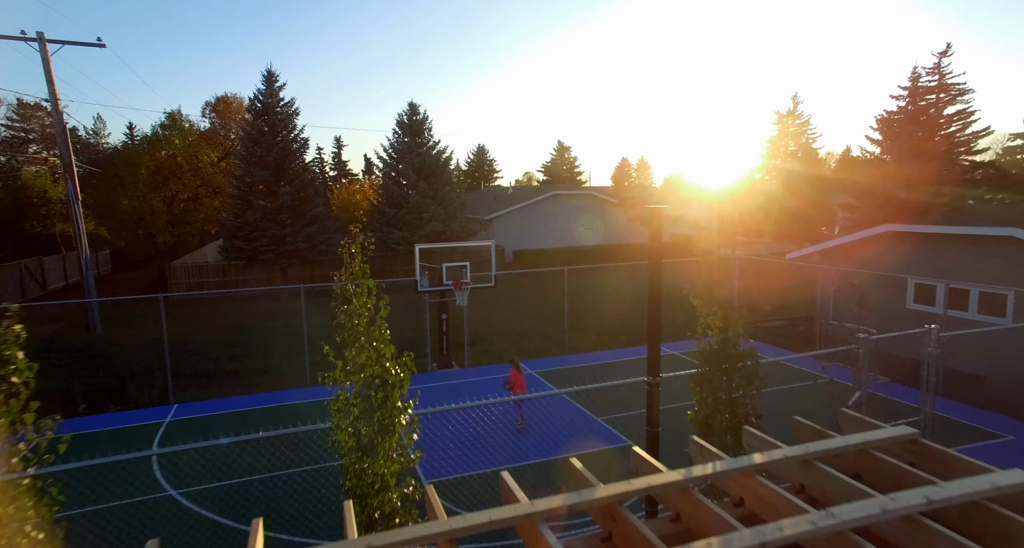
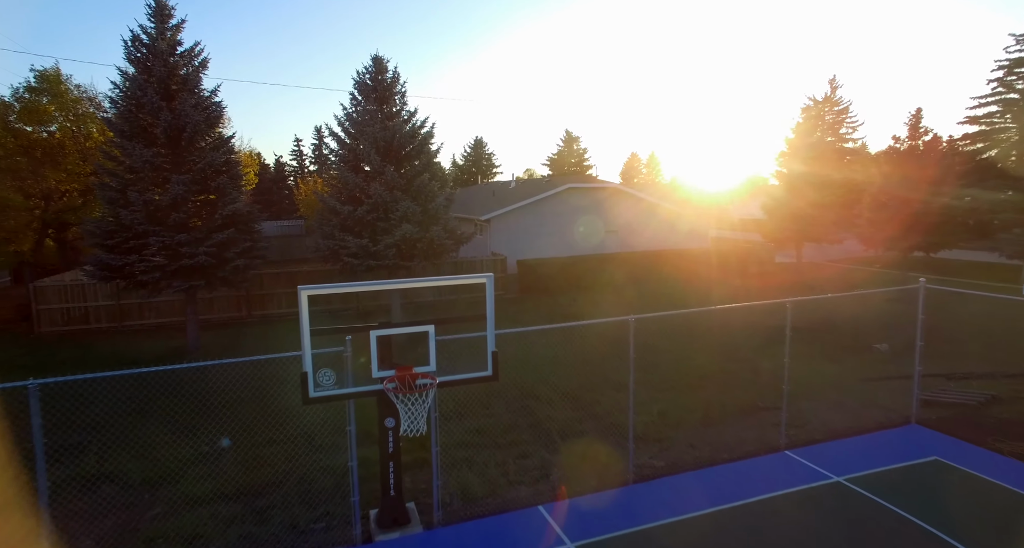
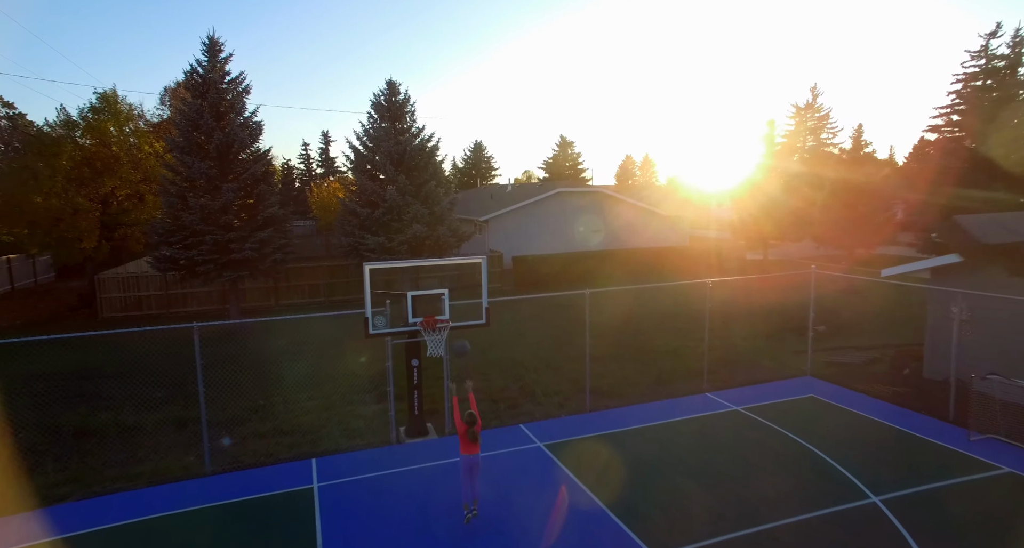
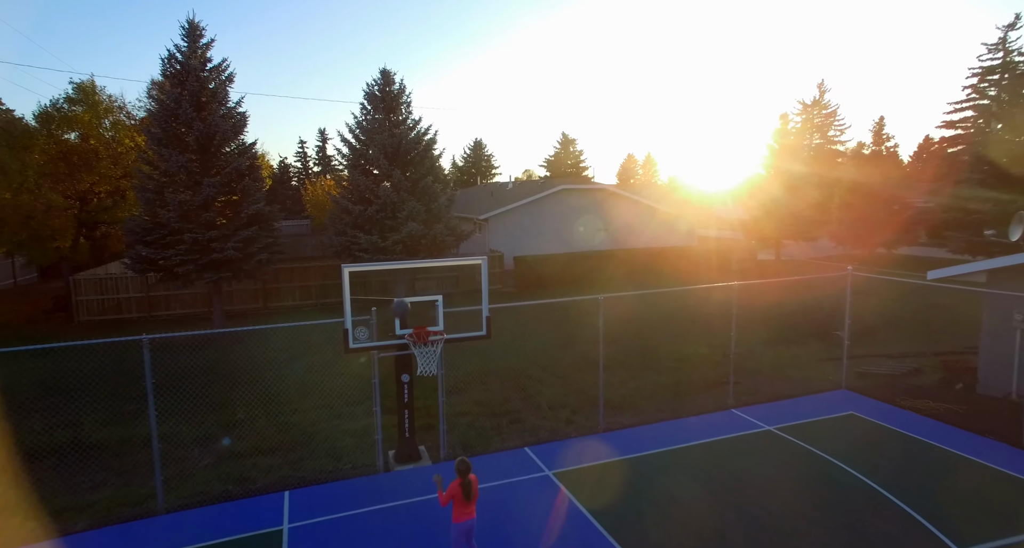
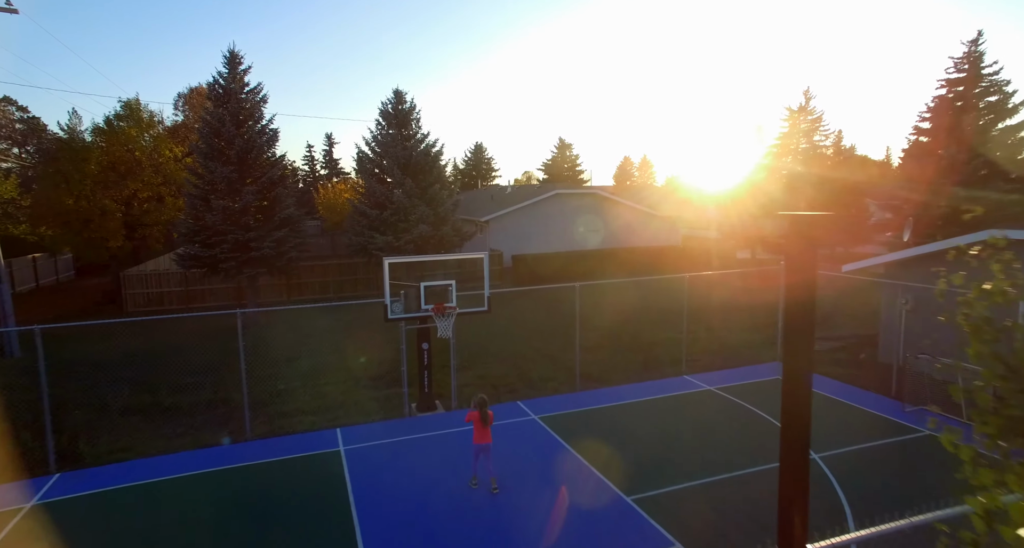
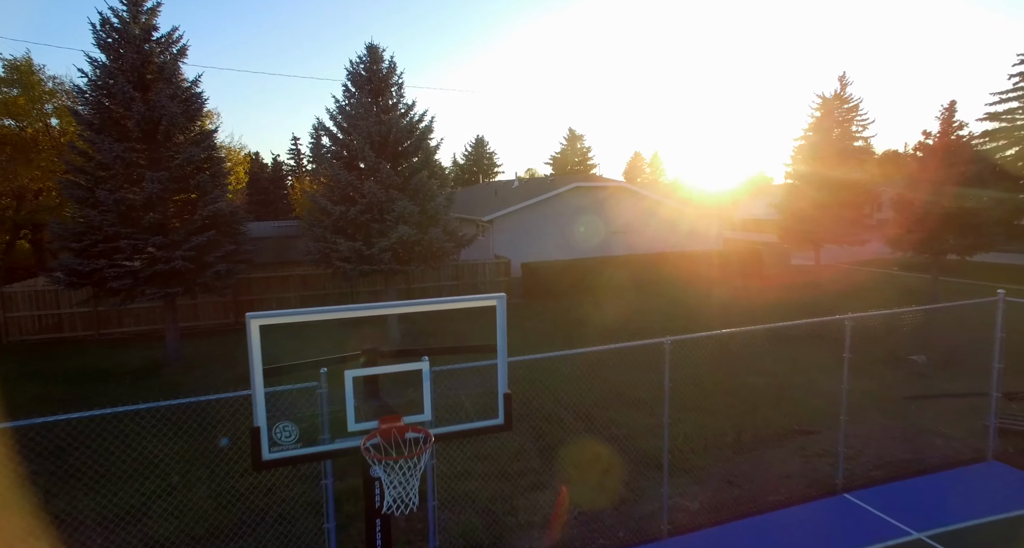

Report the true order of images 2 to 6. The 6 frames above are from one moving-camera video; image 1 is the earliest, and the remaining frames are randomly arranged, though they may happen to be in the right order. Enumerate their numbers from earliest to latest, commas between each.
5, 3, 4, 2, 6
